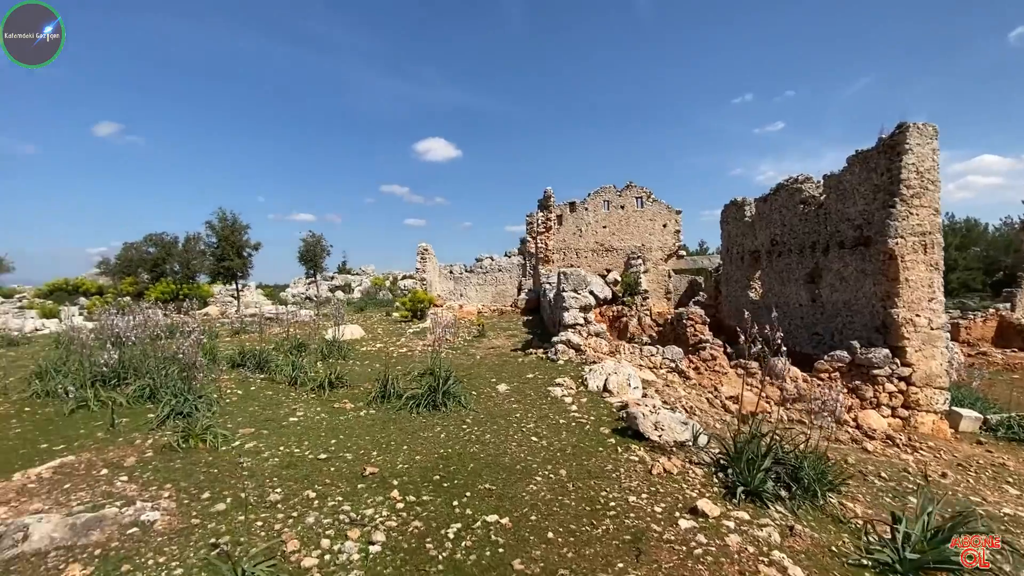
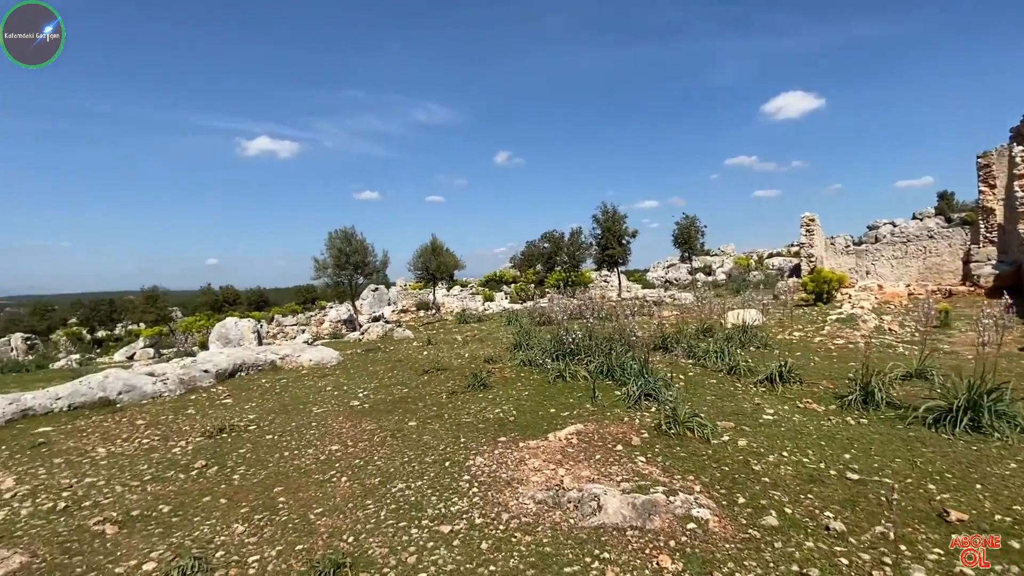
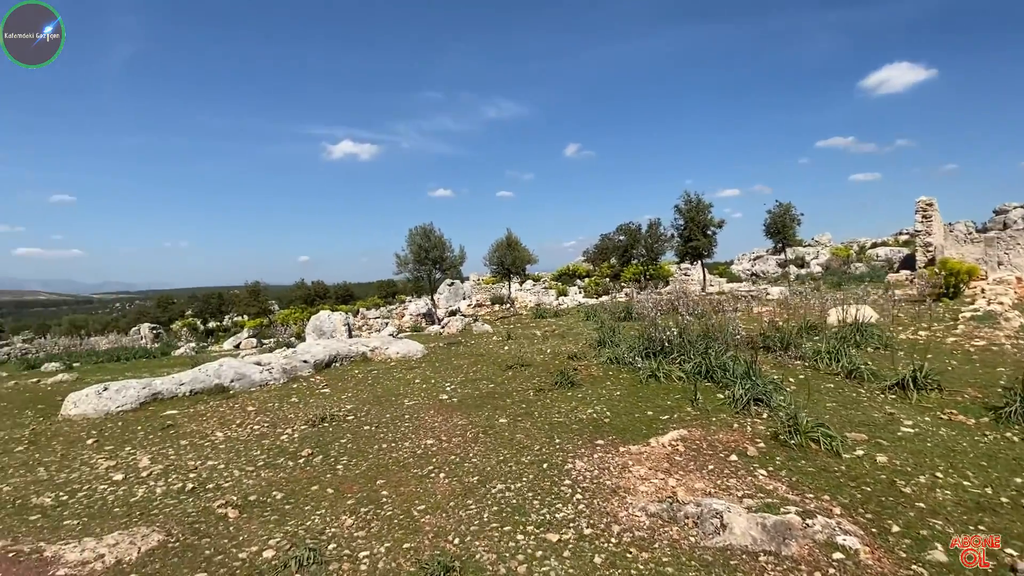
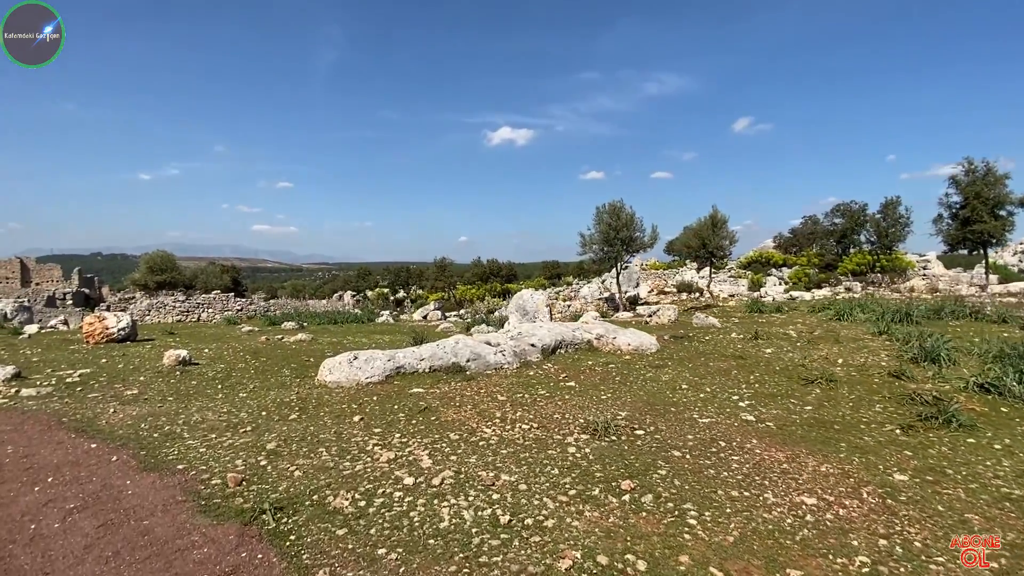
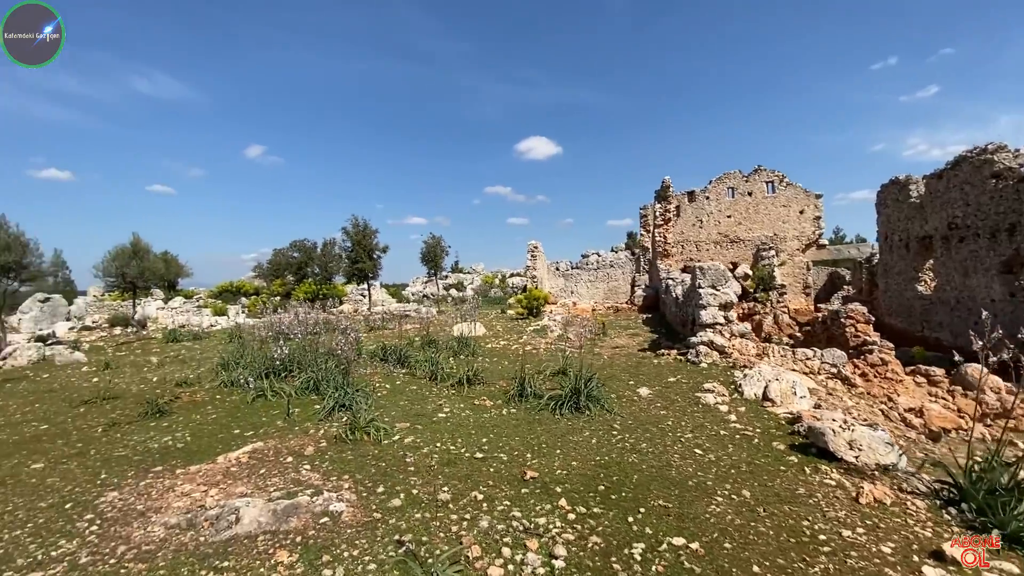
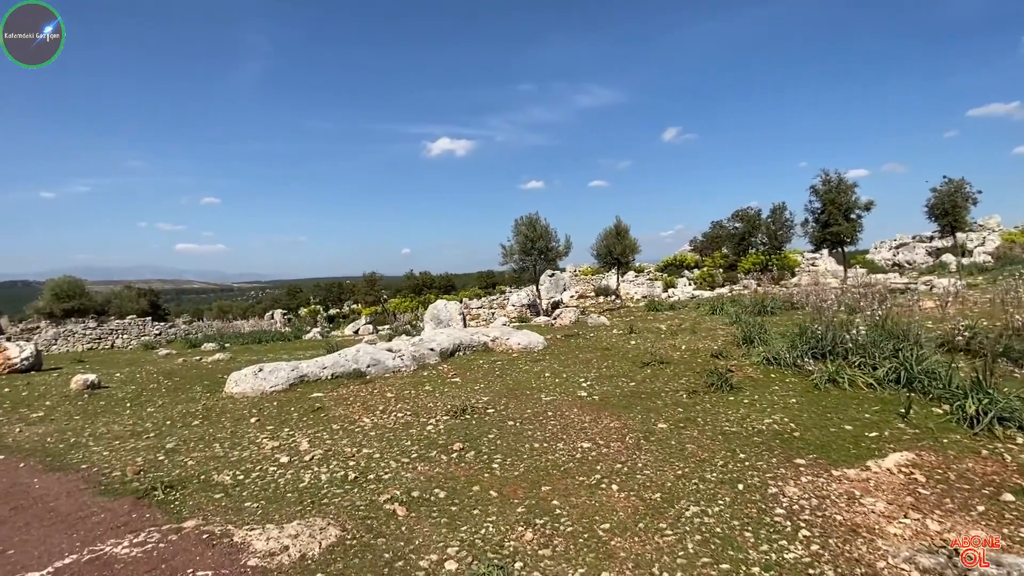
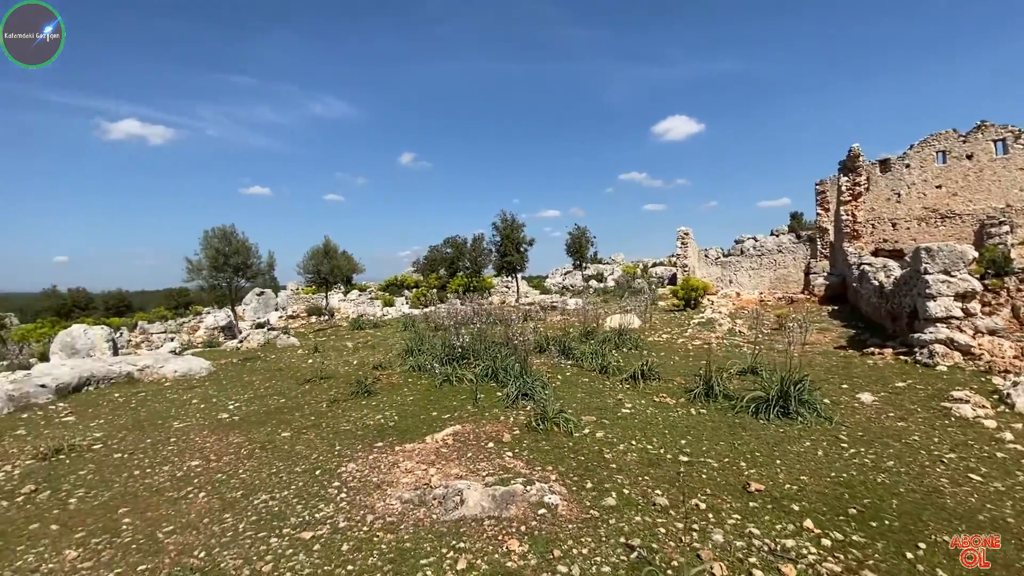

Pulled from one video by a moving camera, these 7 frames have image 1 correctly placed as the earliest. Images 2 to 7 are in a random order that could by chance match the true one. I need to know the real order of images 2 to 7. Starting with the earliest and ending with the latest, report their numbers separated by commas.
5, 7, 2, 3, 6, 4
